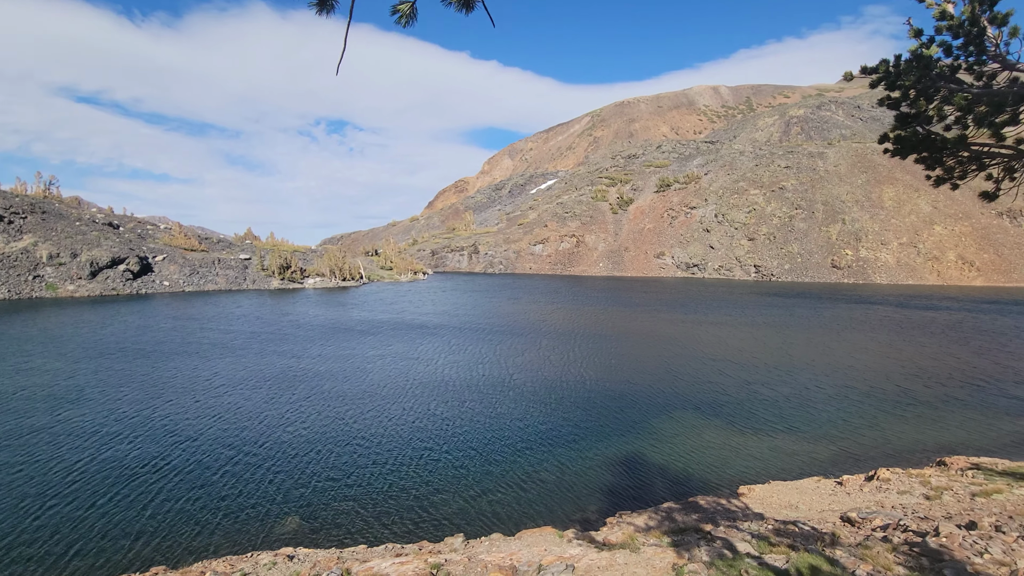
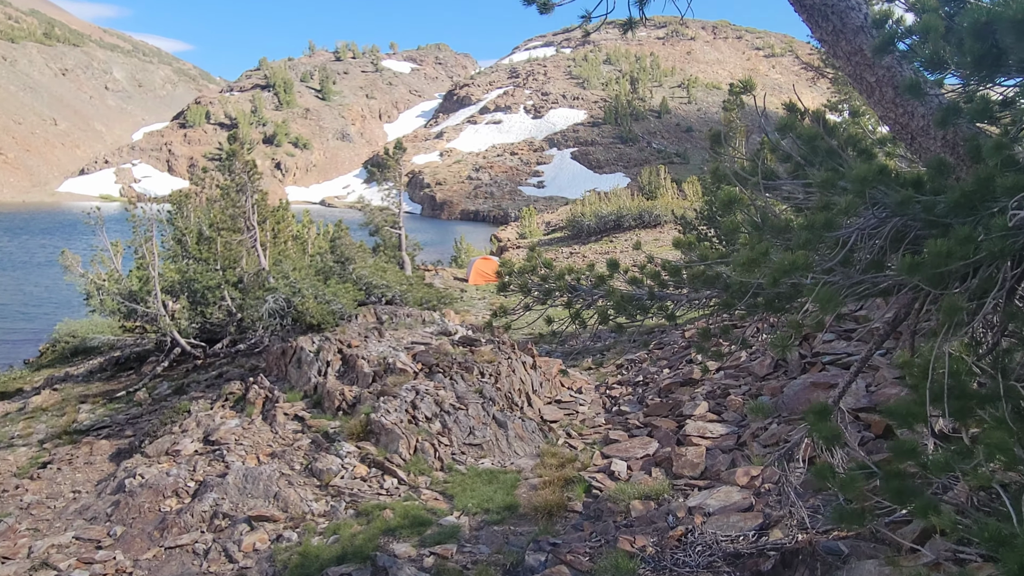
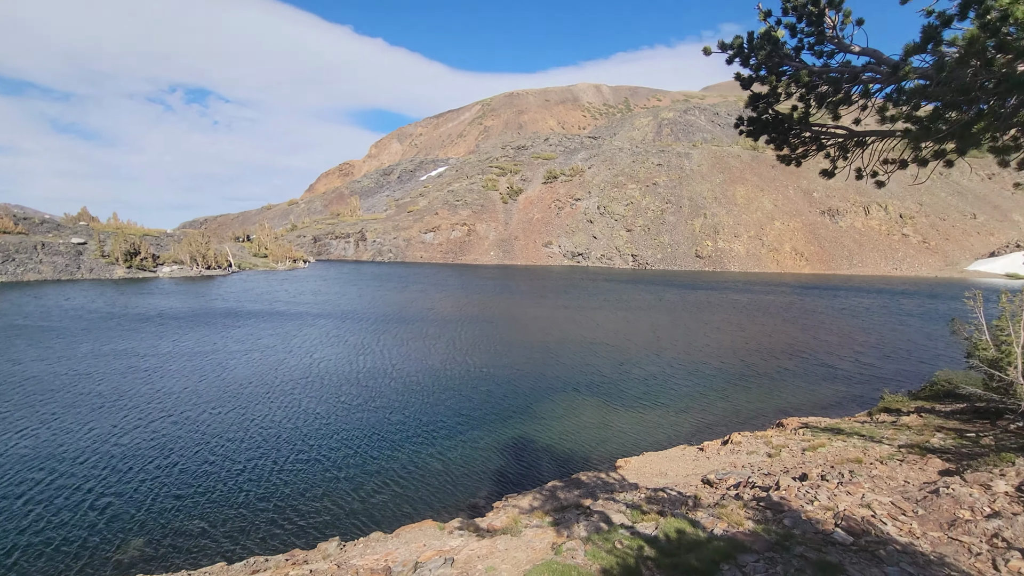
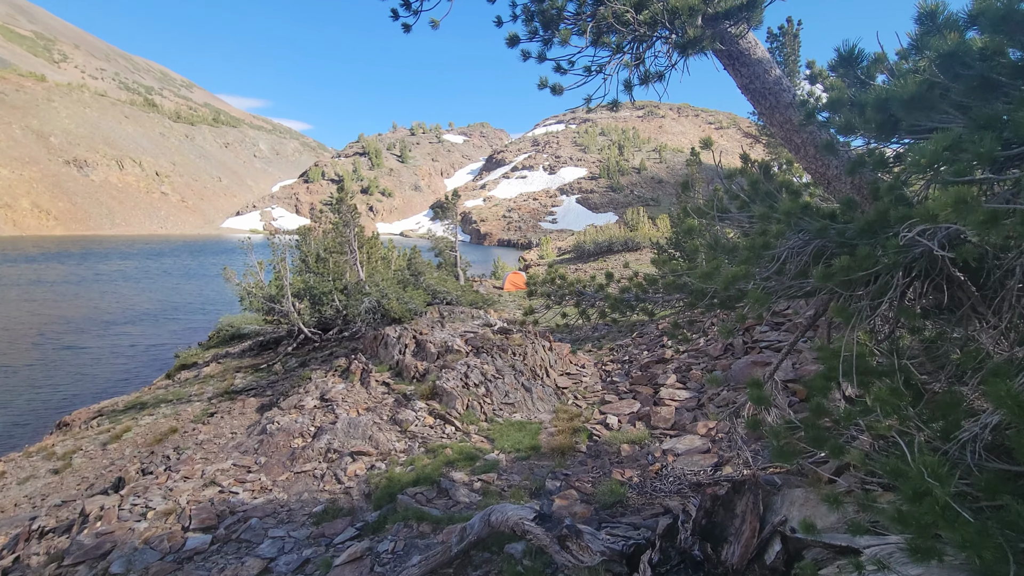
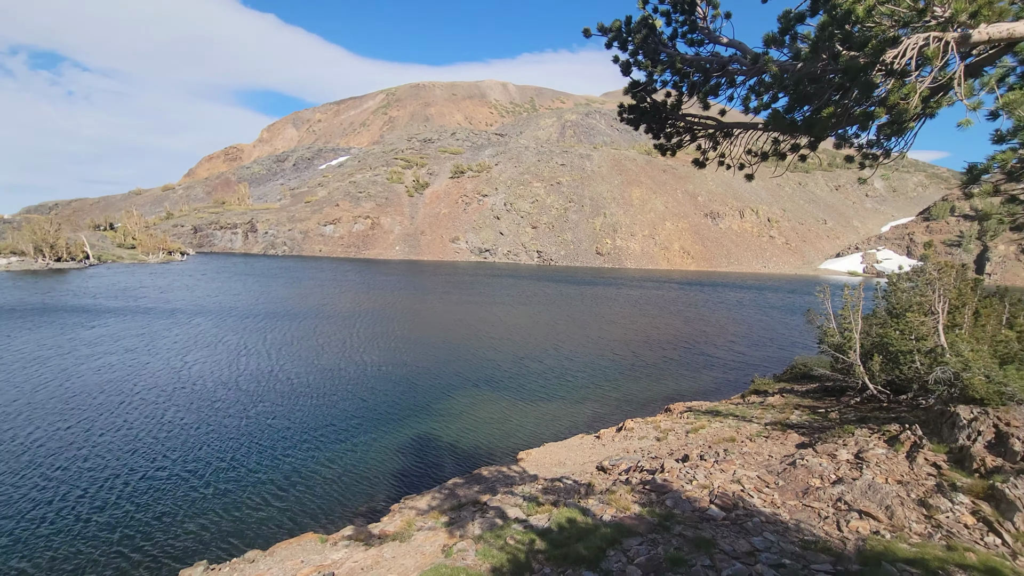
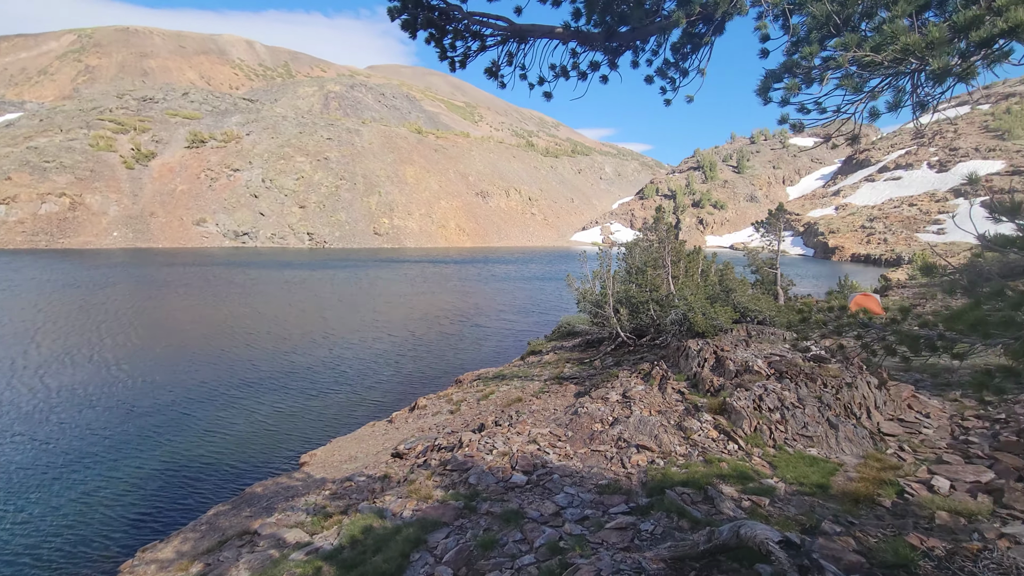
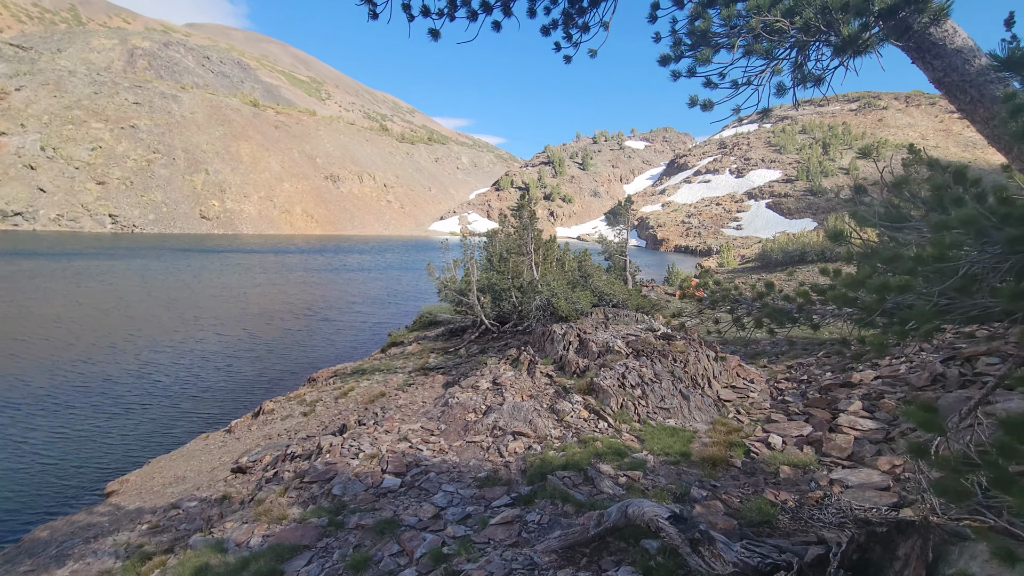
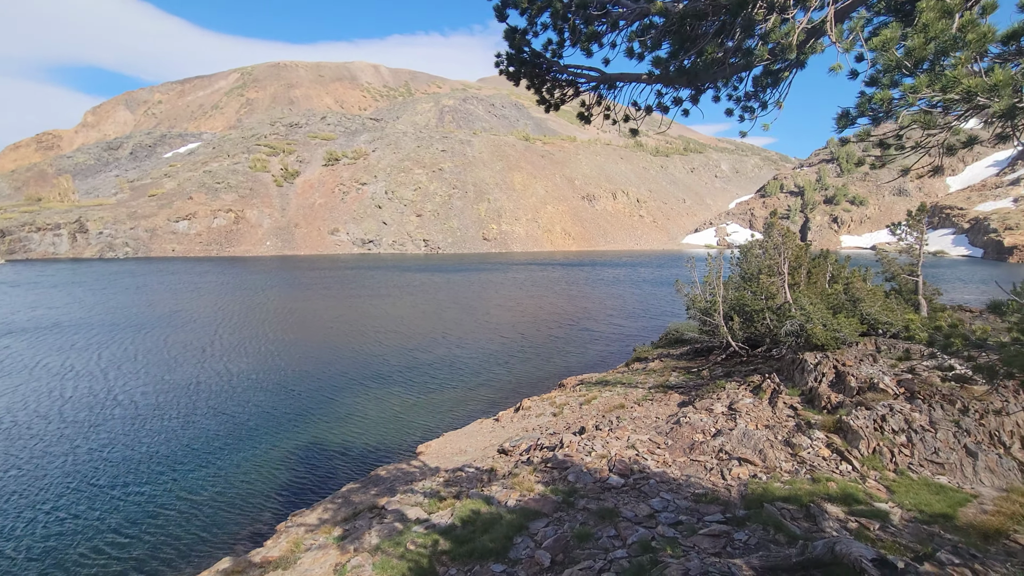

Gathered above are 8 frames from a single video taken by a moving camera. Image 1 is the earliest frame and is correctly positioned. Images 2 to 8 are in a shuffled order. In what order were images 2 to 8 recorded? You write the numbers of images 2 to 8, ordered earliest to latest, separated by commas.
3, 5, 8, 6, 7, 4, 2
